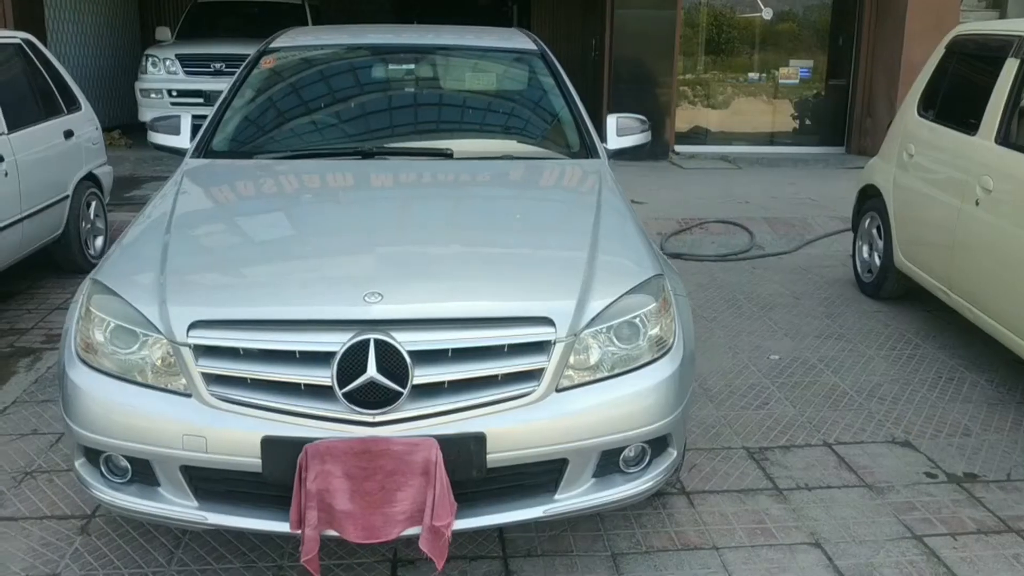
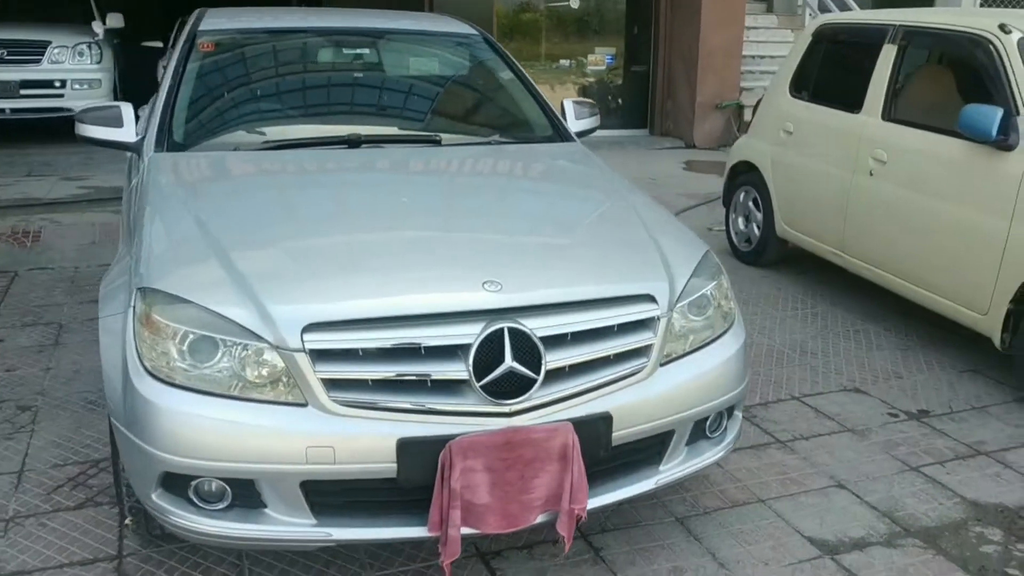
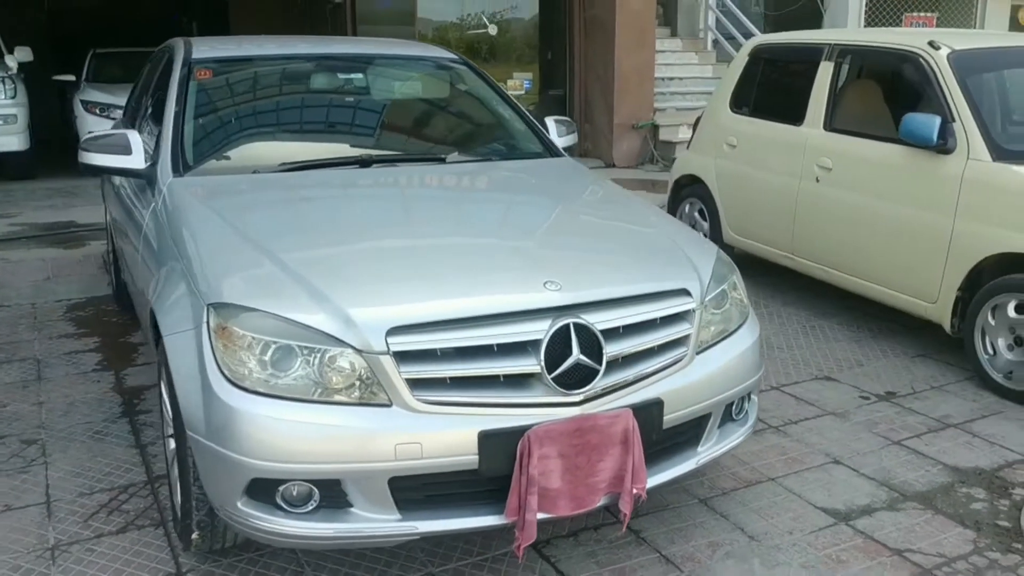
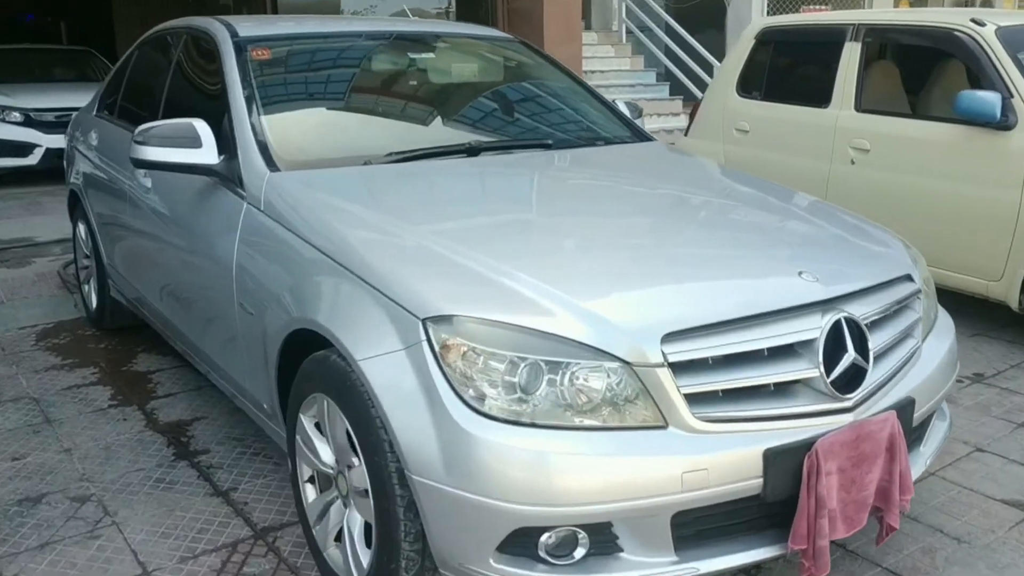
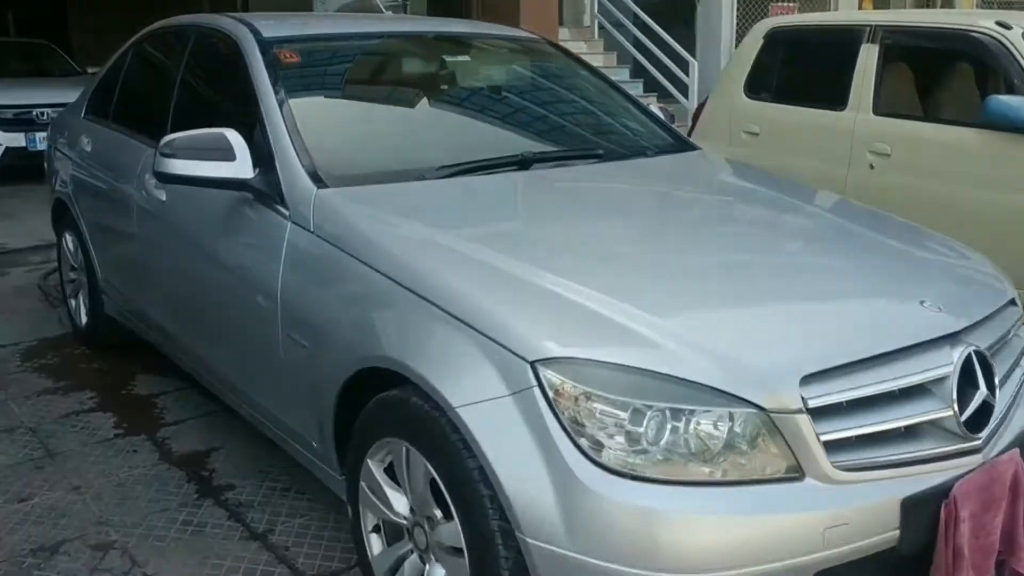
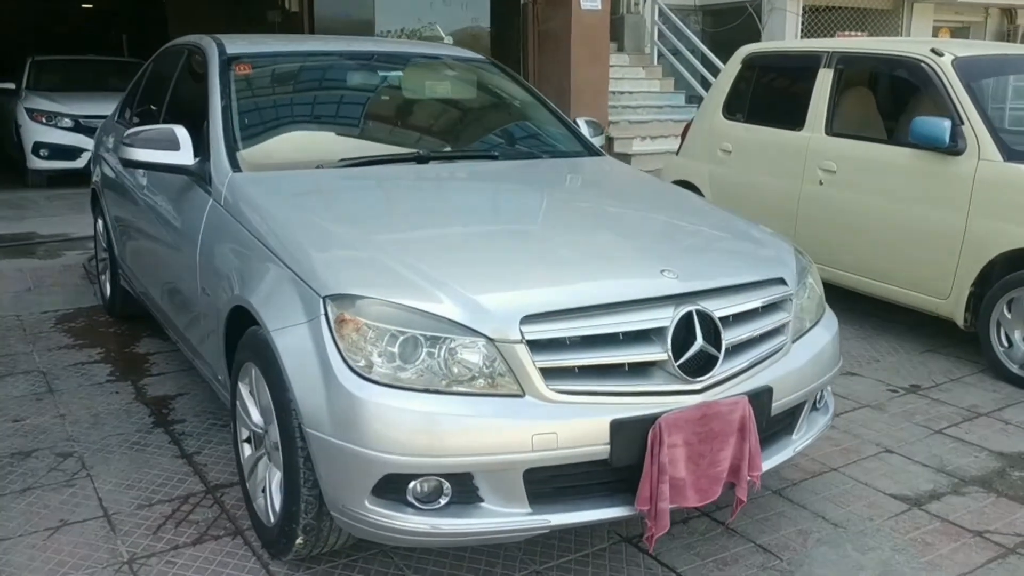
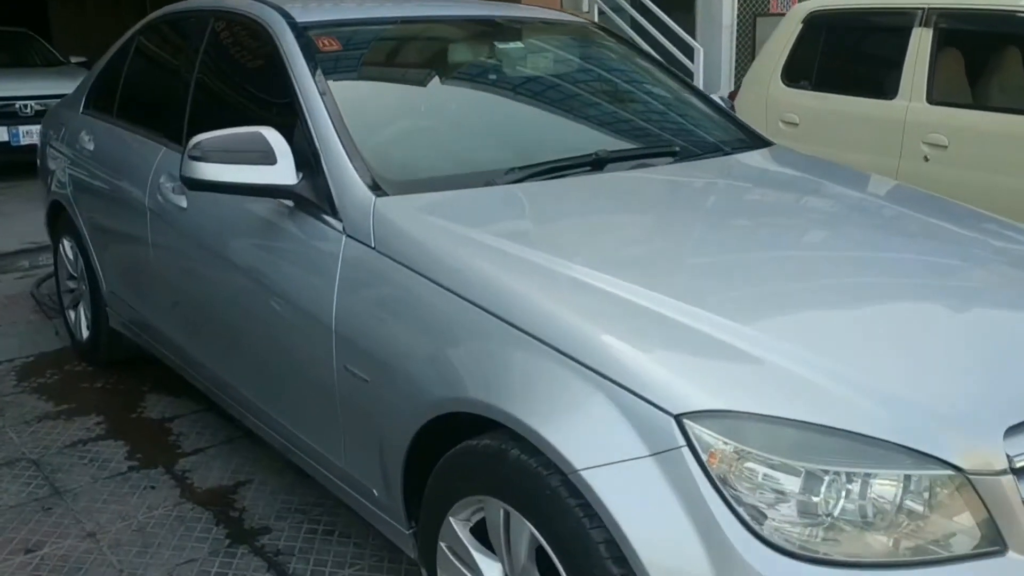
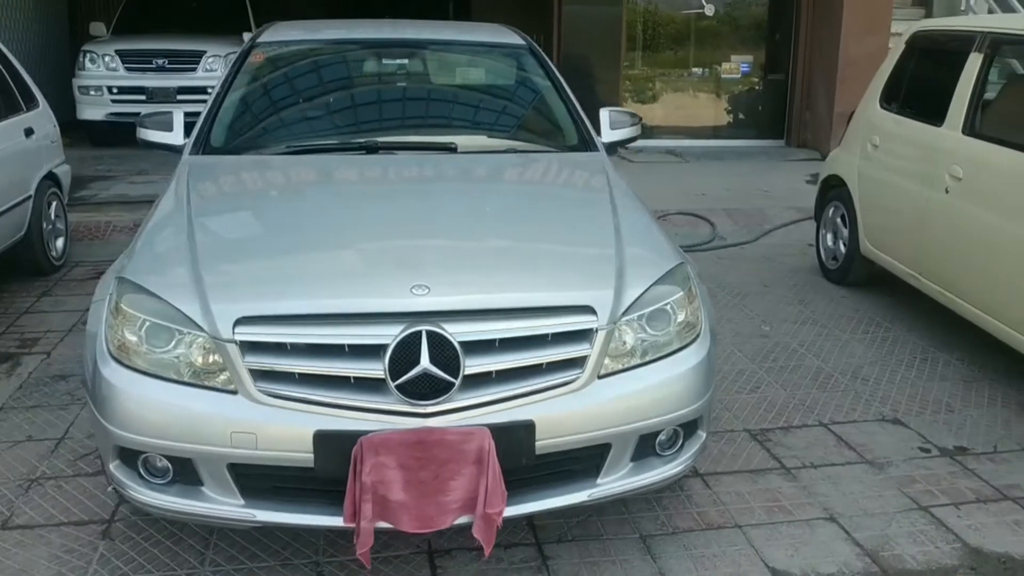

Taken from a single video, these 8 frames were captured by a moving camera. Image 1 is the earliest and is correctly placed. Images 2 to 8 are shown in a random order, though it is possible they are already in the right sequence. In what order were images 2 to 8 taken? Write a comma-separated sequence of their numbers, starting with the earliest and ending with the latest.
8, 2, 3, 6, 4, 5, 7
